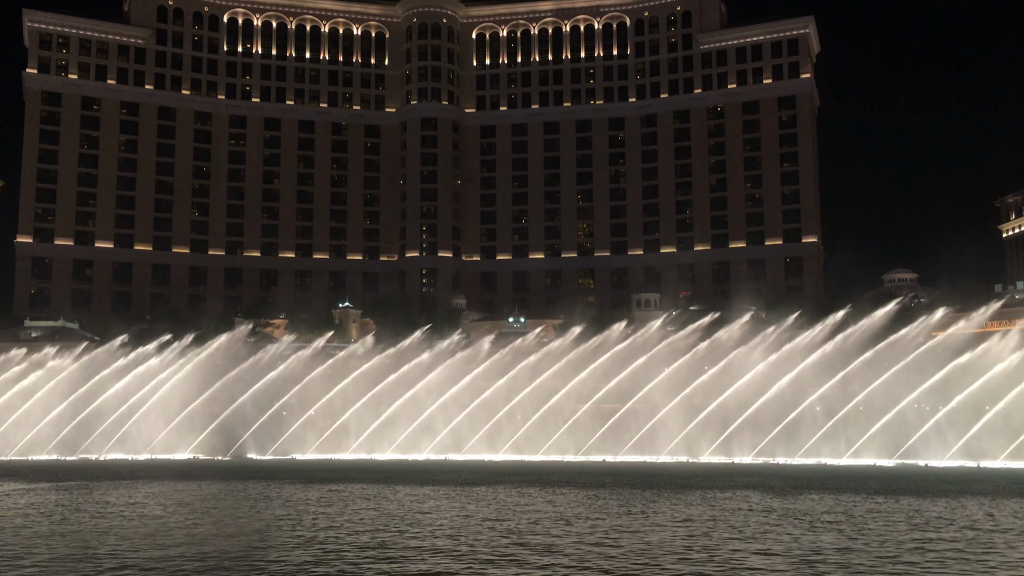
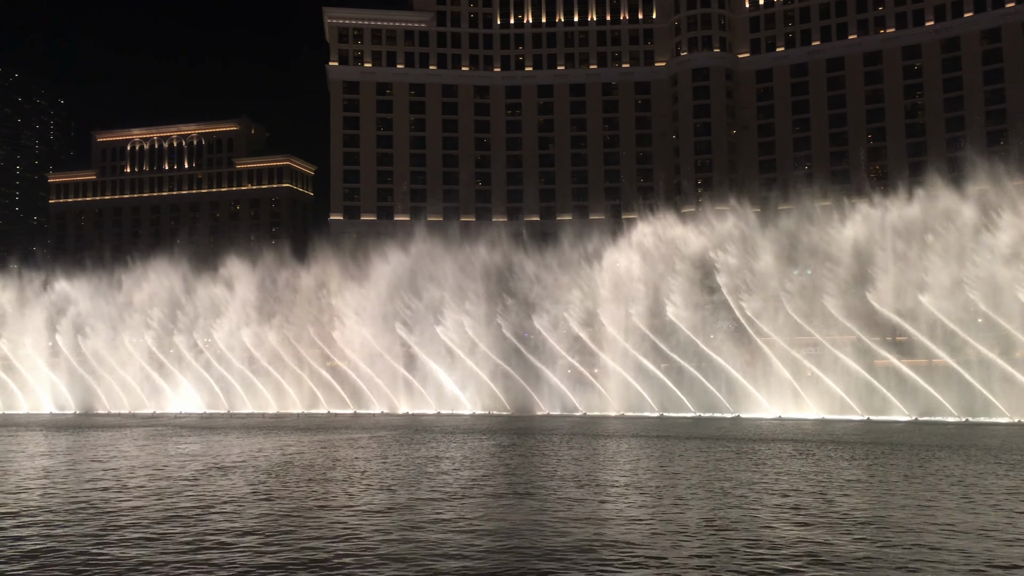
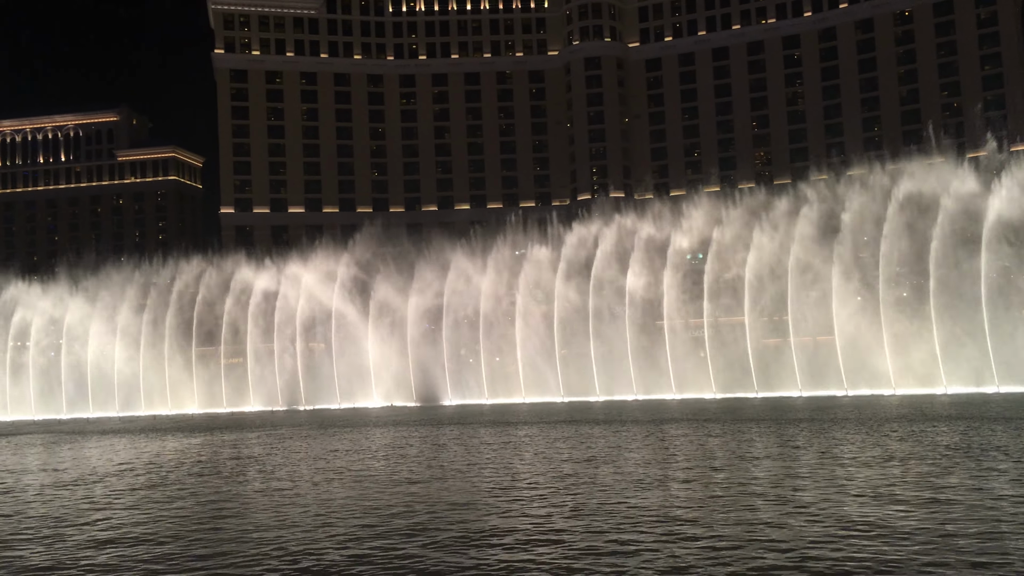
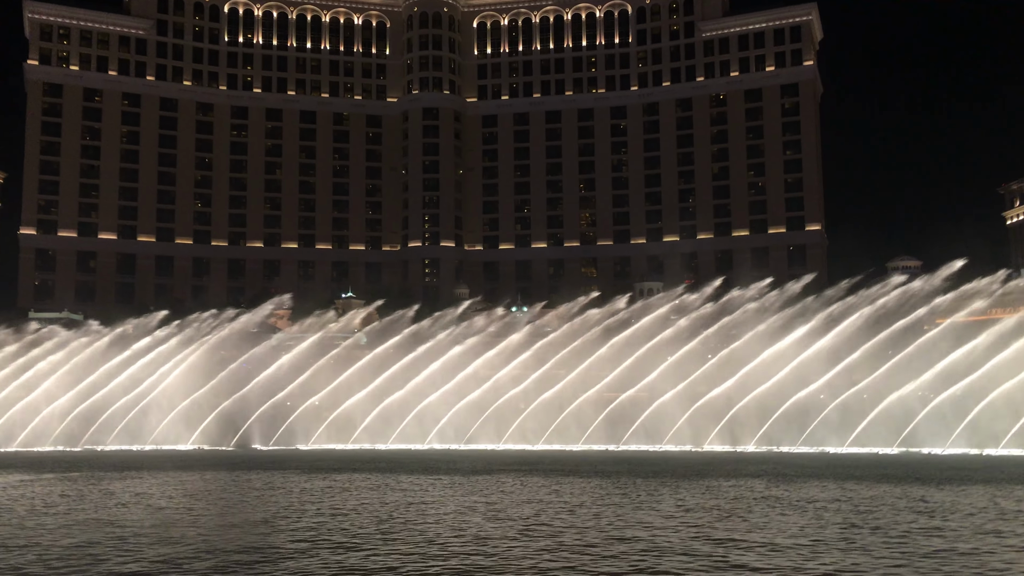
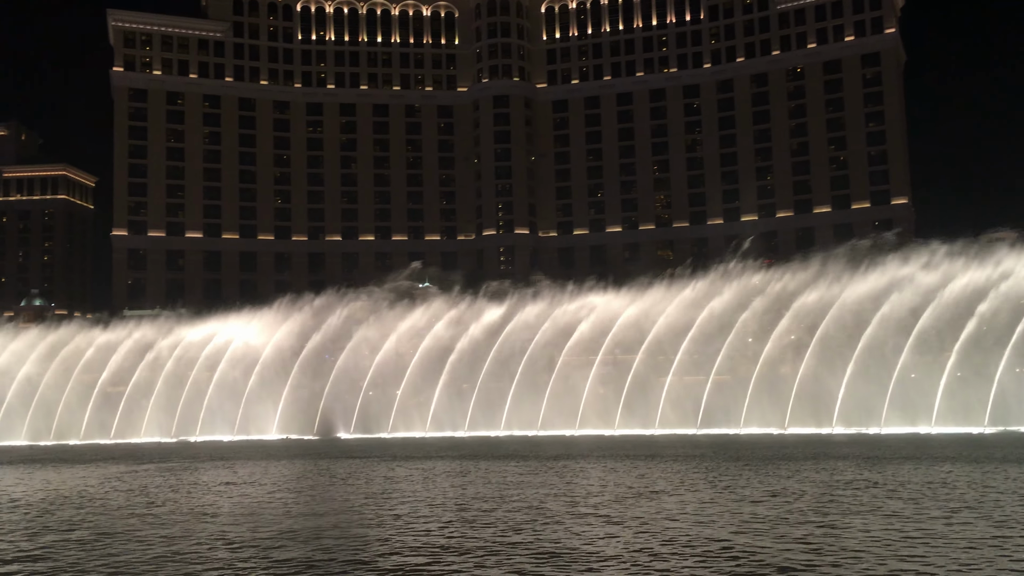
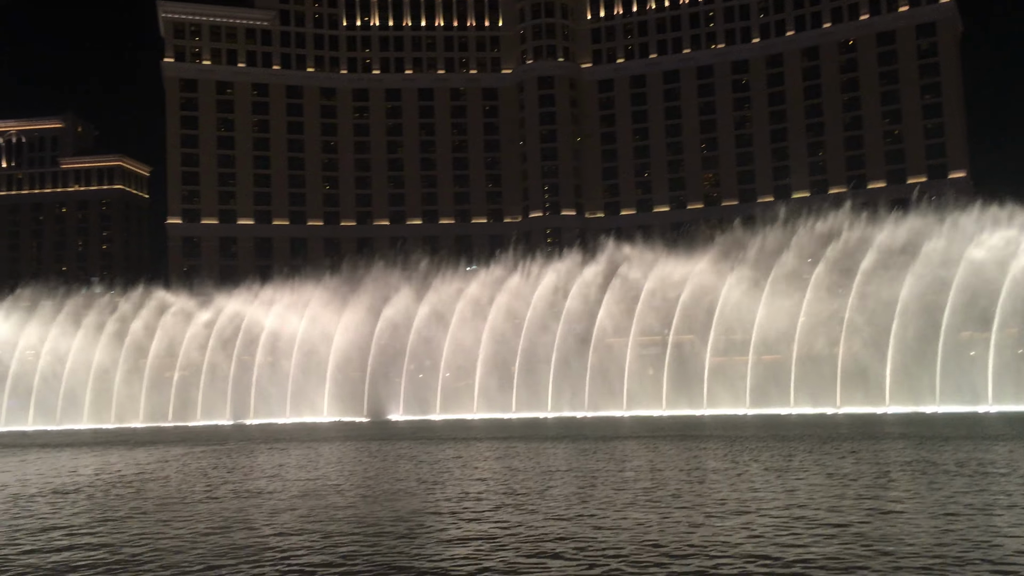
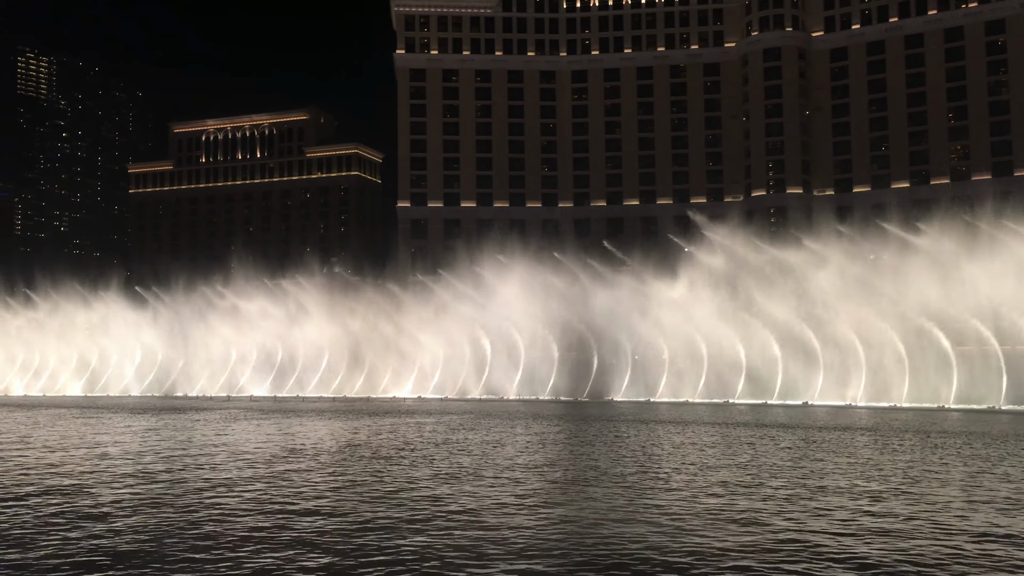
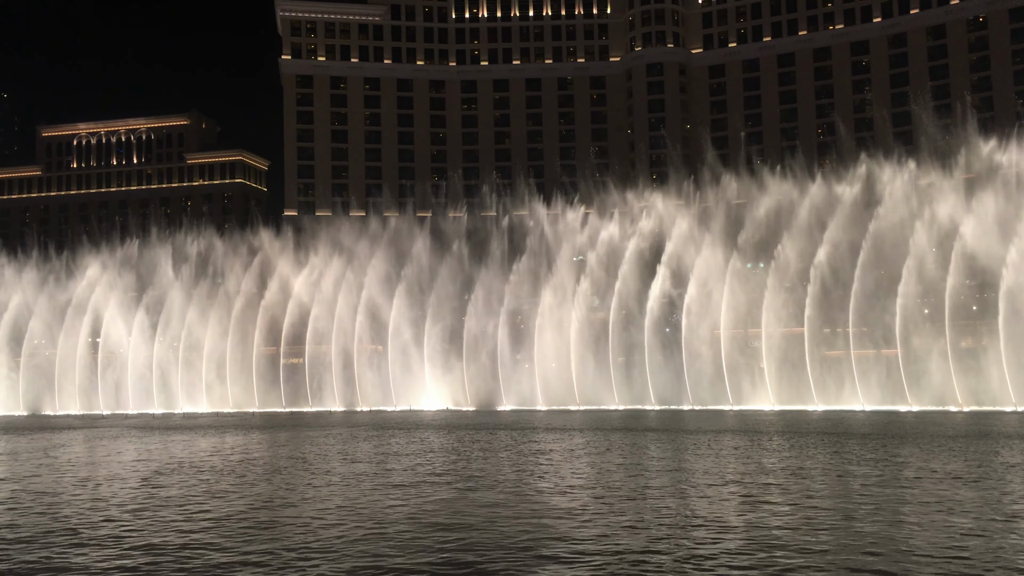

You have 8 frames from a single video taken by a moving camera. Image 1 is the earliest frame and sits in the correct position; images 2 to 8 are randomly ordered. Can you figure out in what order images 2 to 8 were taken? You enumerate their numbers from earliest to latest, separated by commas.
4, 5, 6, 3, 8, 2, 7
